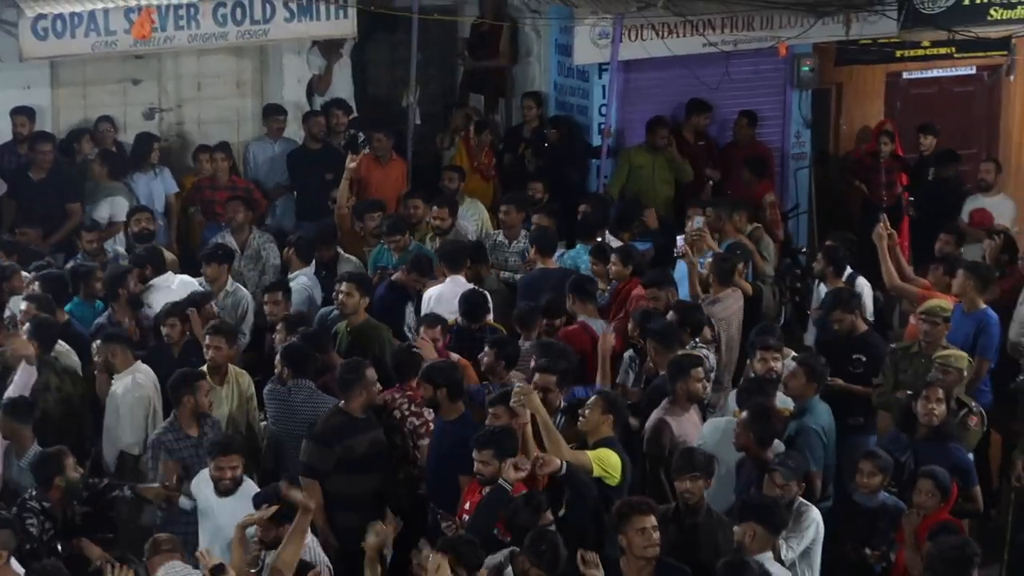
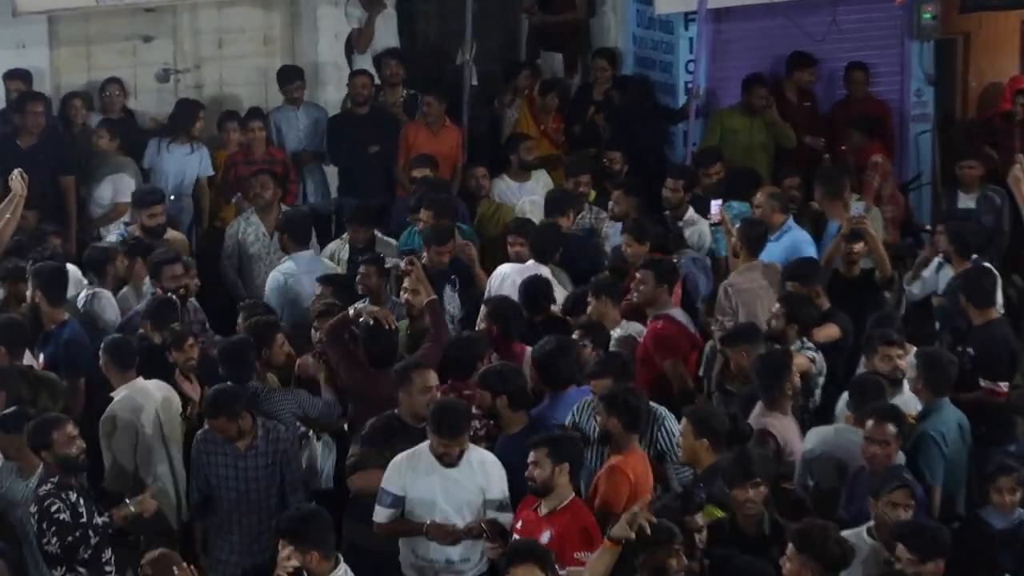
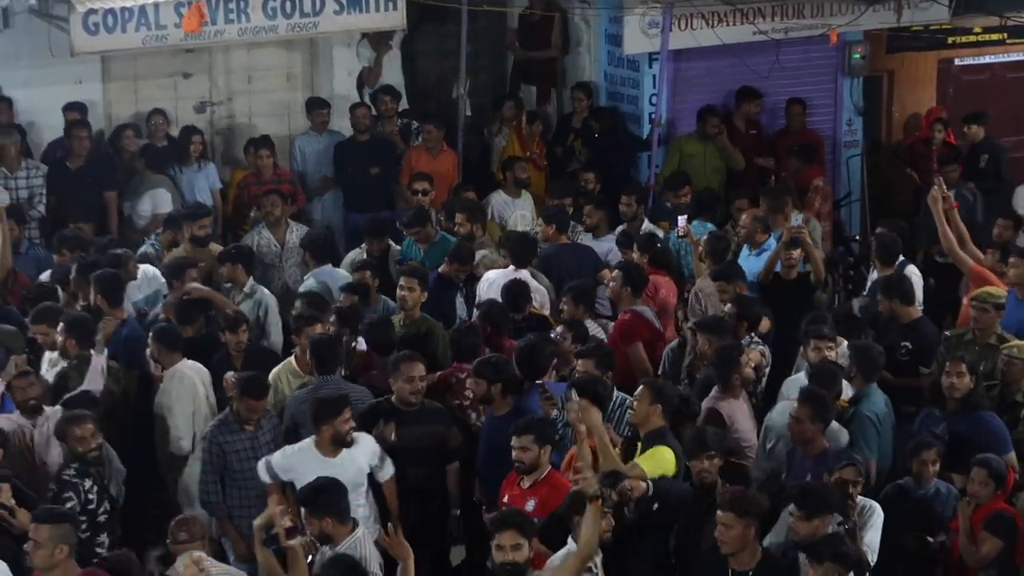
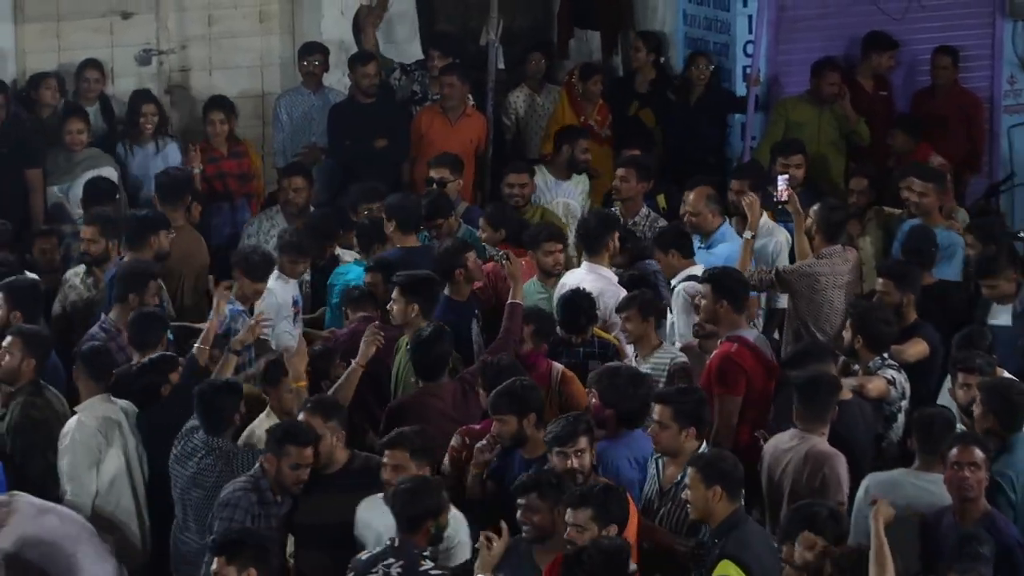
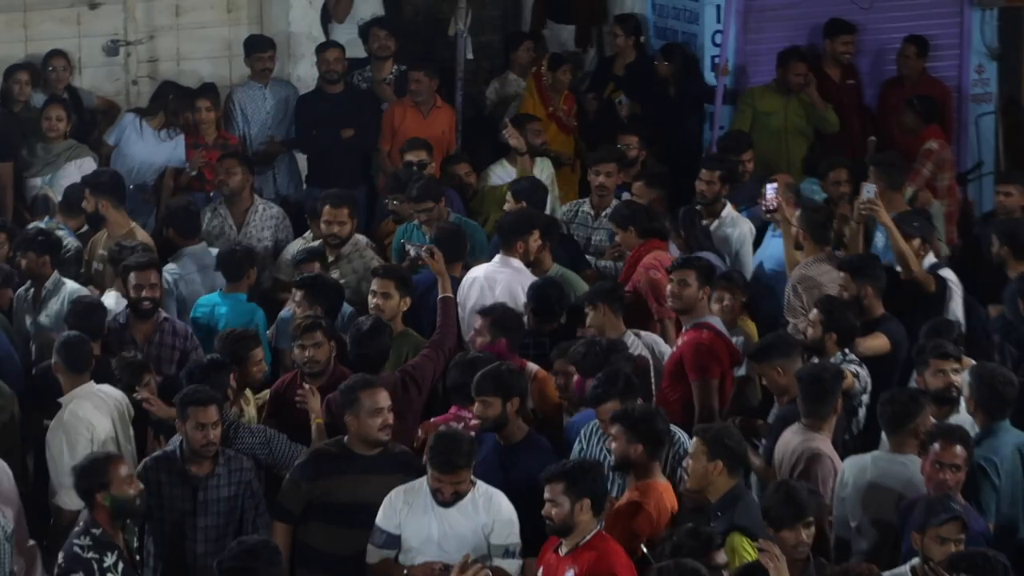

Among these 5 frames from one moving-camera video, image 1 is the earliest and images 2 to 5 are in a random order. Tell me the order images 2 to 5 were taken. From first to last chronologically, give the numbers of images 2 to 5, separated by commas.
3, 2, 5, 4
